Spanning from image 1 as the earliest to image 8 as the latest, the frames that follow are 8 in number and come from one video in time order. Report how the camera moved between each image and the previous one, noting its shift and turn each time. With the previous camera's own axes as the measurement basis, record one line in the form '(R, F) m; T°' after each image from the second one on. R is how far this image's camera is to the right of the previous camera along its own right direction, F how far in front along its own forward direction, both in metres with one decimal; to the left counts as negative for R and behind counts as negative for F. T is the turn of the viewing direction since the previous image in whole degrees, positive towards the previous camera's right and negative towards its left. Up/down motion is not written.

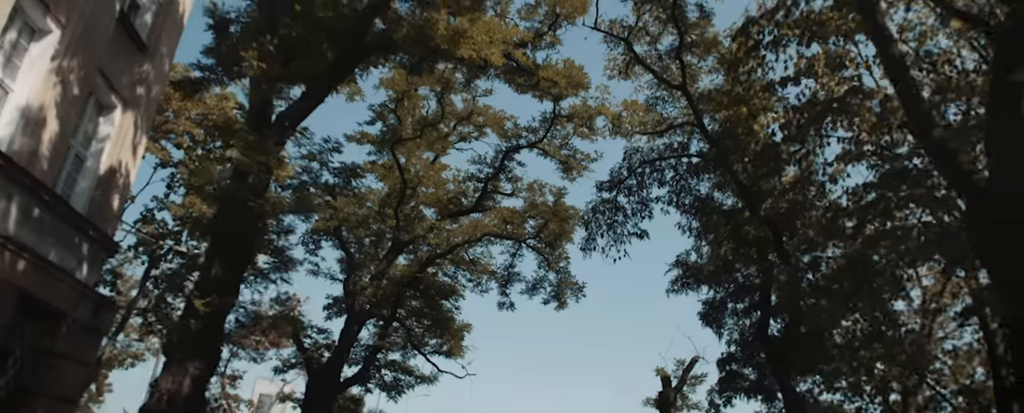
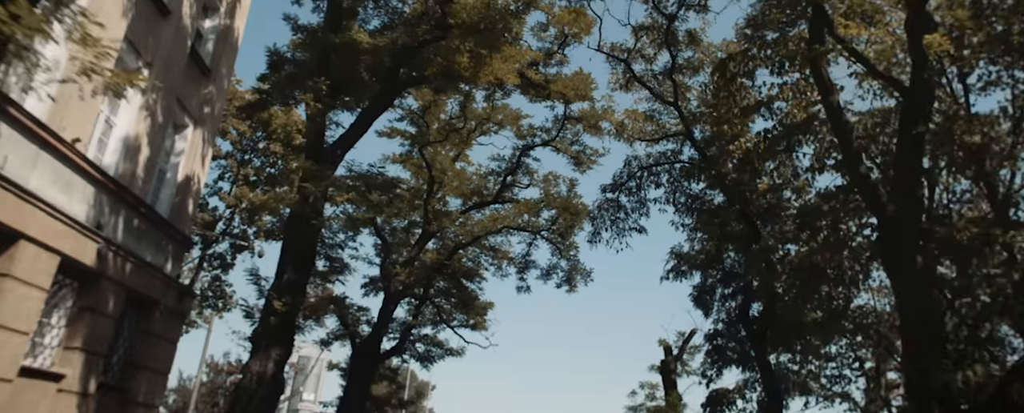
(+0.2, -2.6) m; -2°
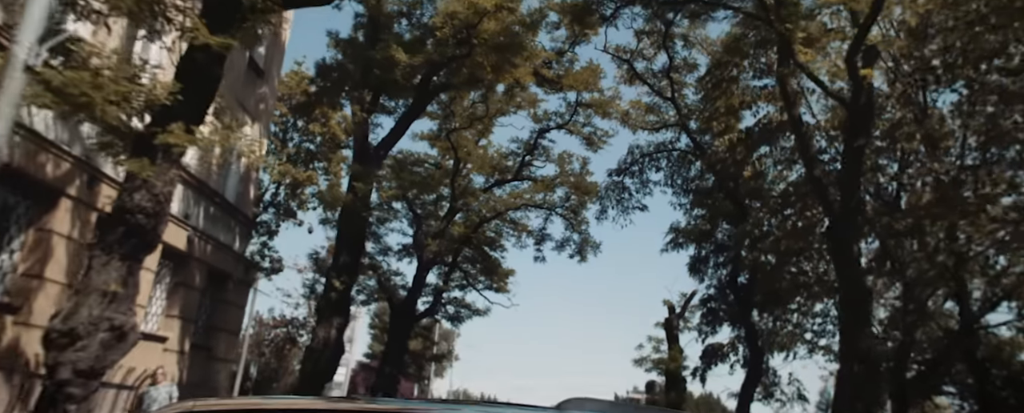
(+0.1, -2.8) m; -2°
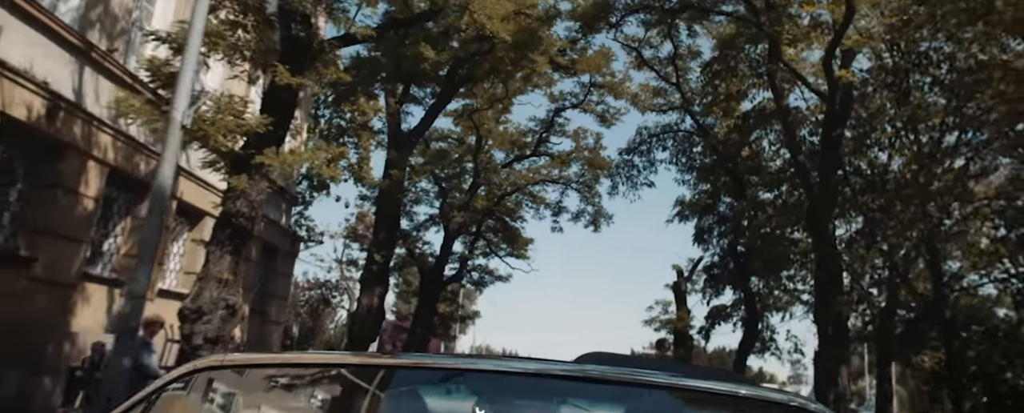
(+0.1, -2.2) m; -1°
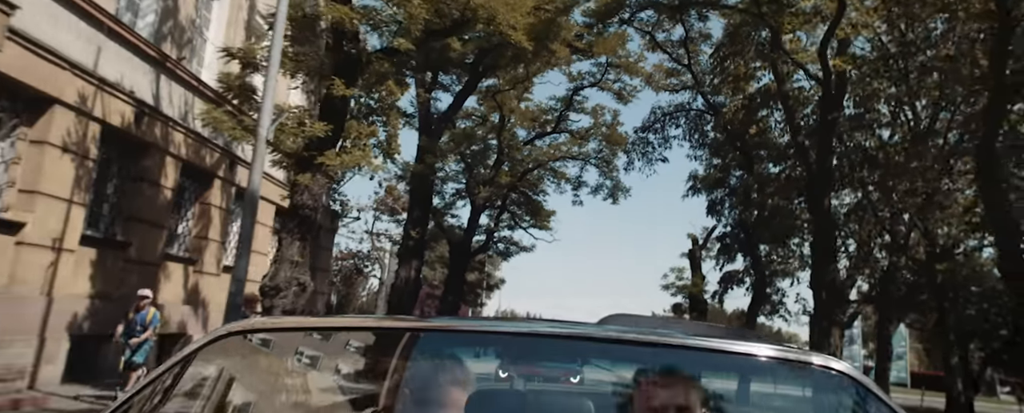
(0.0, -1.7) m; -2°
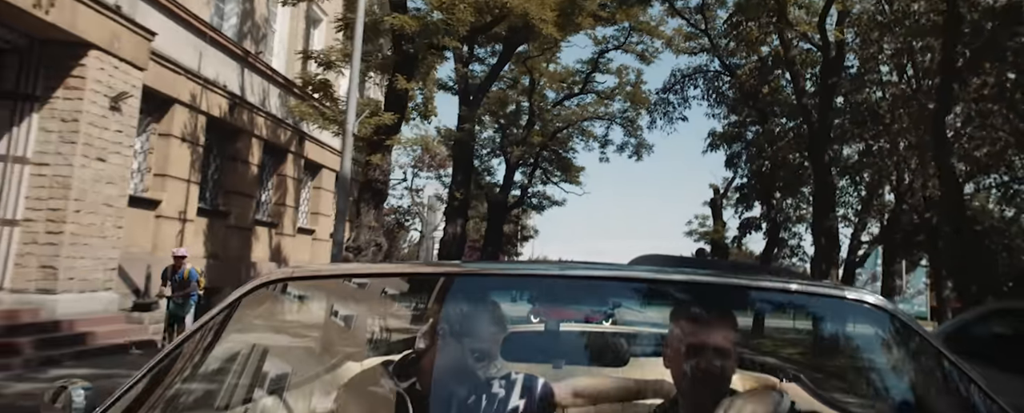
(-0.1, -2.5) m; -2°
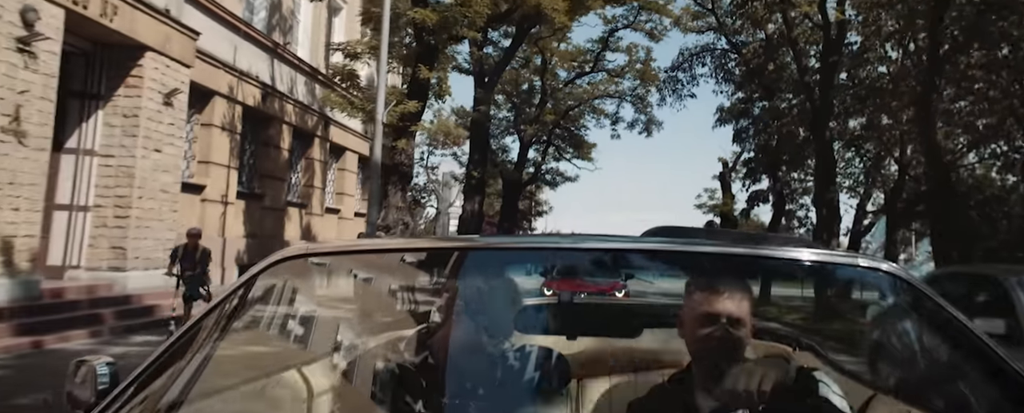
(-0.1, -1.1) m; -1°
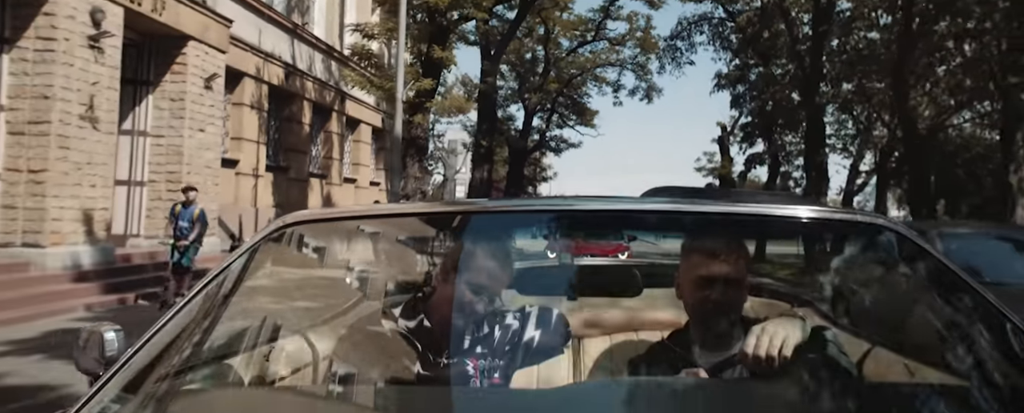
(-0.1, -1.3) m; 0°
